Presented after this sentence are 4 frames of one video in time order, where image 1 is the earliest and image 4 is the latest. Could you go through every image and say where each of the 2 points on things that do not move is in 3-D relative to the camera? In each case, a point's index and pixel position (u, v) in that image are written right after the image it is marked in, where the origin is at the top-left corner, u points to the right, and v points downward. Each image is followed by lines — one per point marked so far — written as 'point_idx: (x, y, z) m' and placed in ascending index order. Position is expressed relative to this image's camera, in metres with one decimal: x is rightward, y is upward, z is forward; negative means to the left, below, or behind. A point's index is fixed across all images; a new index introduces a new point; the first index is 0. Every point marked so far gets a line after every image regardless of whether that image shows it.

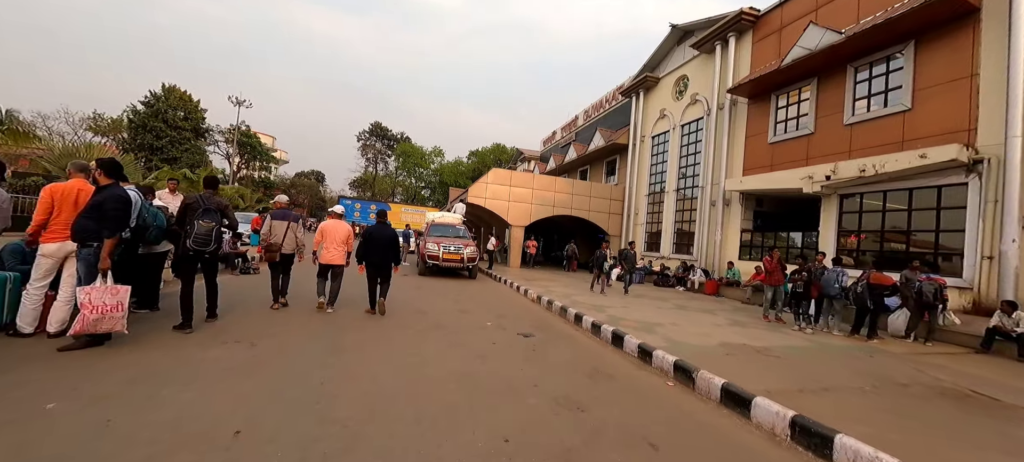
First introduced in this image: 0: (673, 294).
0: (+5.1, -2.0, +12.2) m
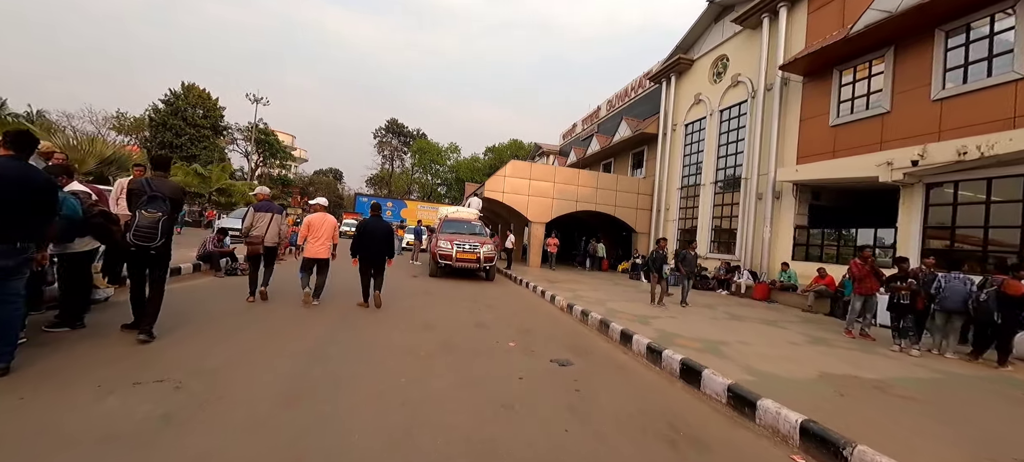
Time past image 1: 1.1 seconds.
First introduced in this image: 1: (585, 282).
0: (+5.7, -1.9, +10.7) m
1: (+2.4, -1.7, +12.6) m
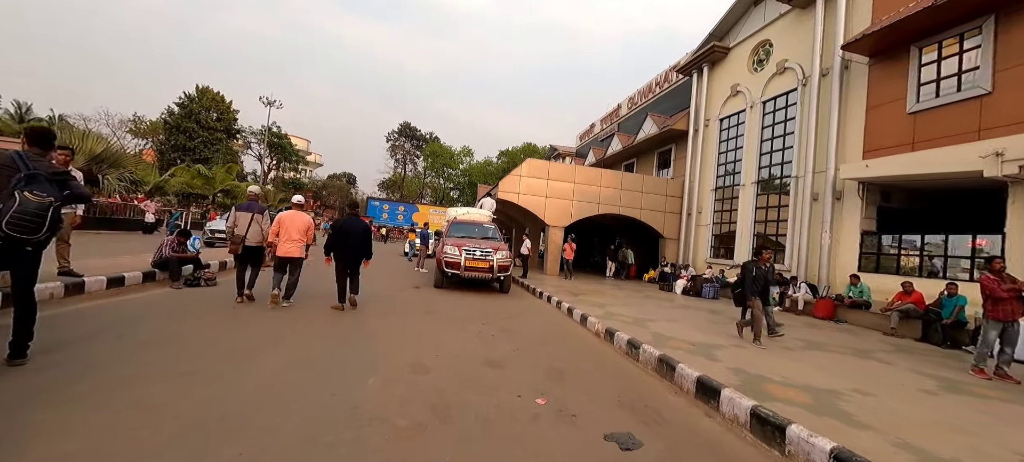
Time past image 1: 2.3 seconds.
0: (+6.2, -2.1, +9.0) m
1: (+2.9, -1.8, +11.0) m
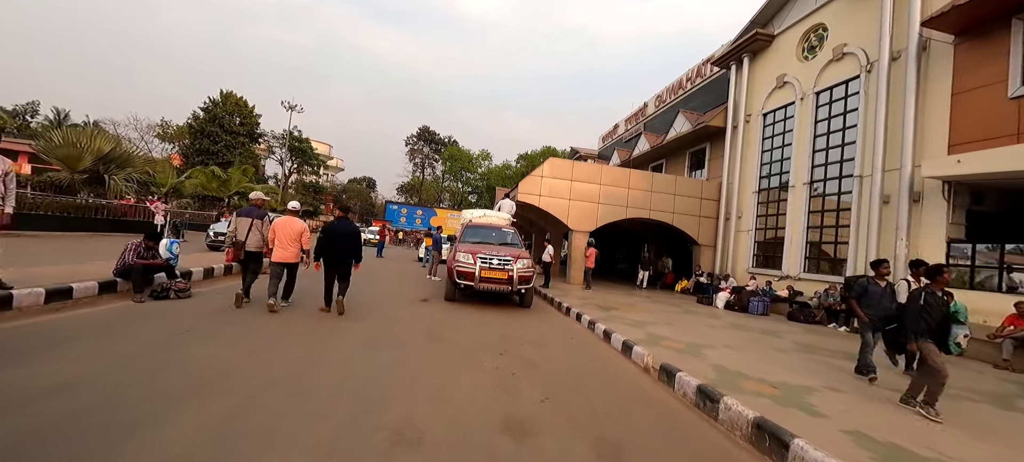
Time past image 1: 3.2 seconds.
0: (+6.6, -2.2, +7.5) m
1: (+3.4, -2.0, +9.7) m
